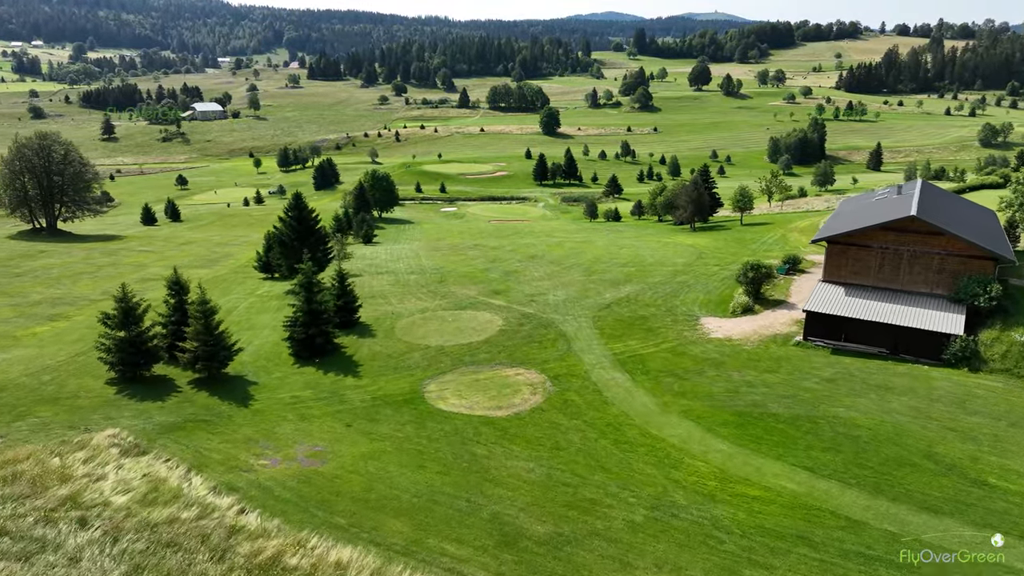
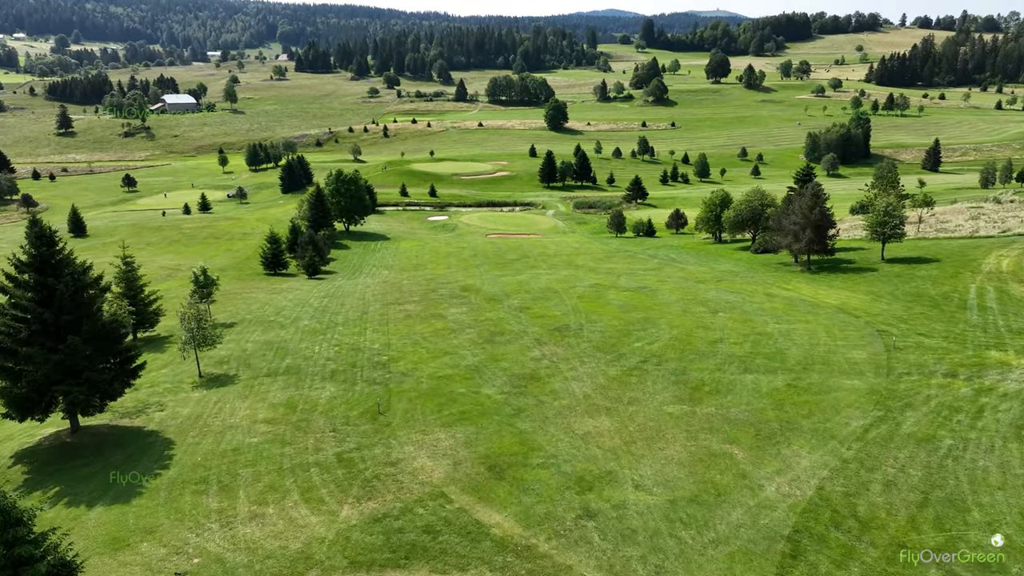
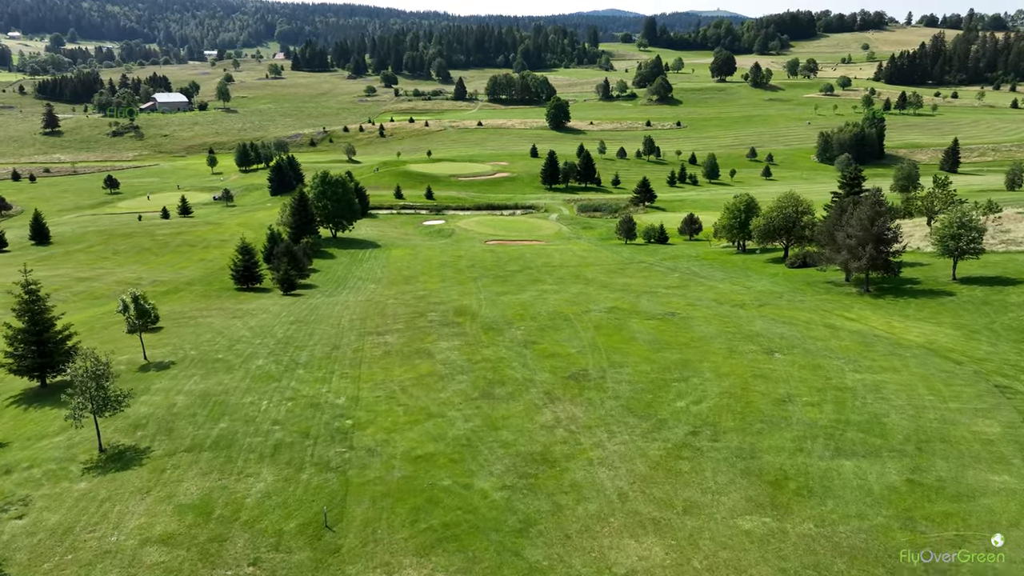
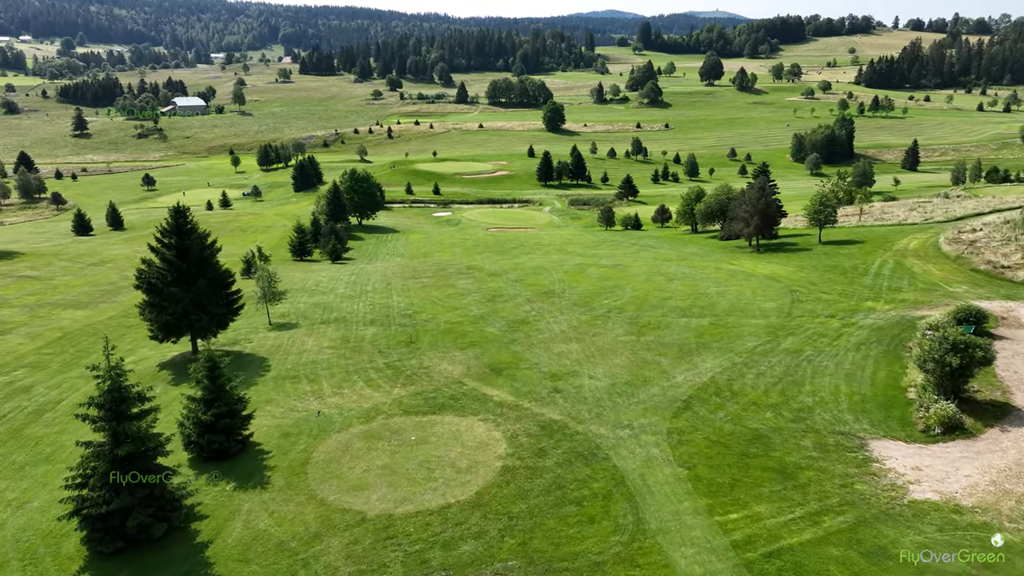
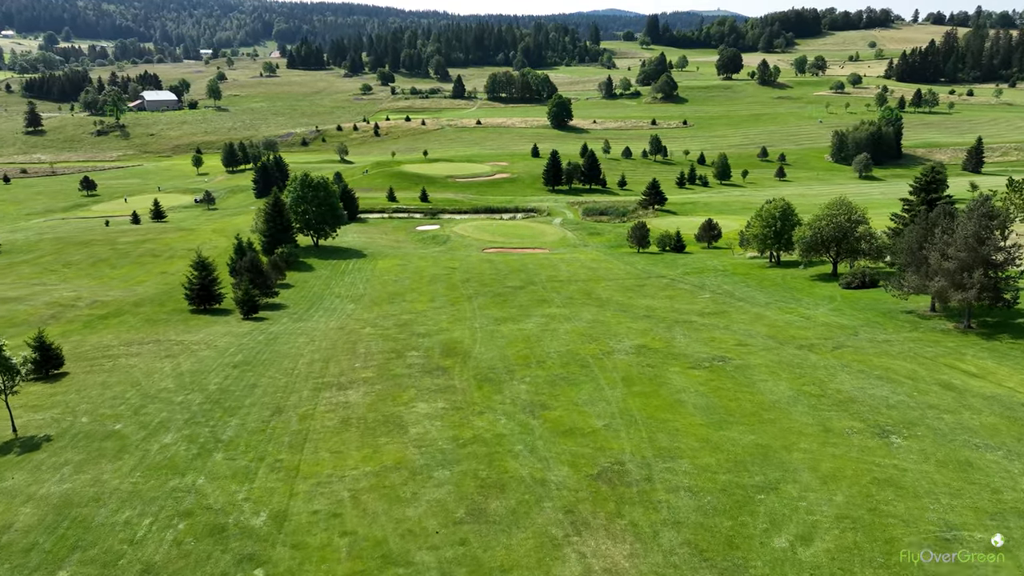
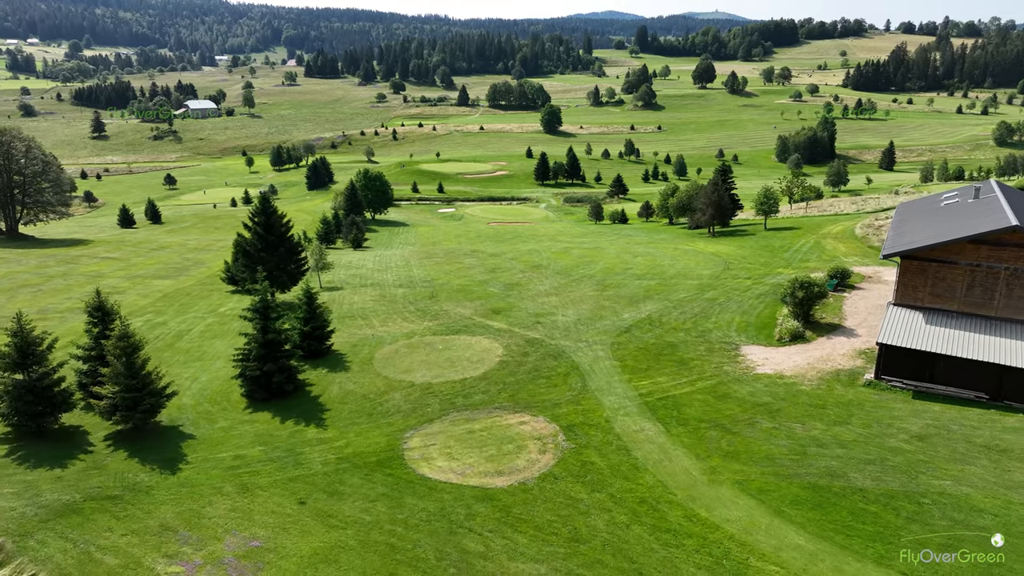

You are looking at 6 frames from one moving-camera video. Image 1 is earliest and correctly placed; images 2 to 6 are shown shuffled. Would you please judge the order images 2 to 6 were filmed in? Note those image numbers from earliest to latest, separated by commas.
6, 4, 2, 3, 5
